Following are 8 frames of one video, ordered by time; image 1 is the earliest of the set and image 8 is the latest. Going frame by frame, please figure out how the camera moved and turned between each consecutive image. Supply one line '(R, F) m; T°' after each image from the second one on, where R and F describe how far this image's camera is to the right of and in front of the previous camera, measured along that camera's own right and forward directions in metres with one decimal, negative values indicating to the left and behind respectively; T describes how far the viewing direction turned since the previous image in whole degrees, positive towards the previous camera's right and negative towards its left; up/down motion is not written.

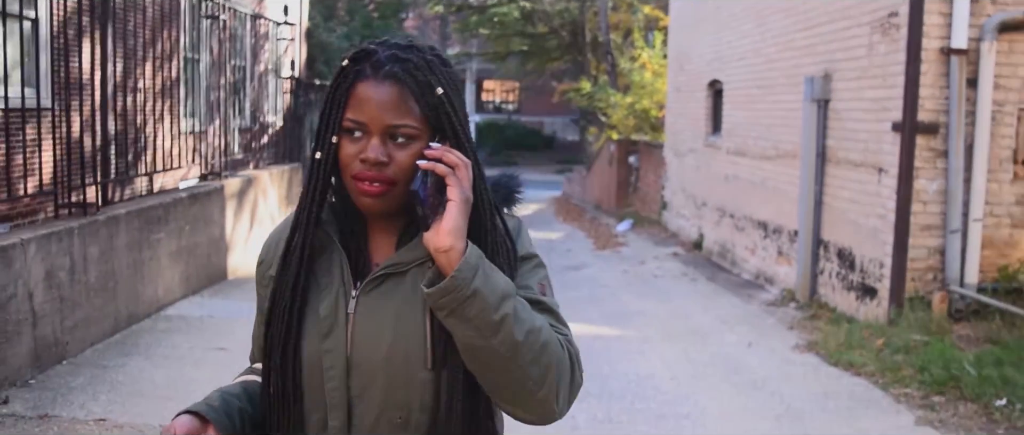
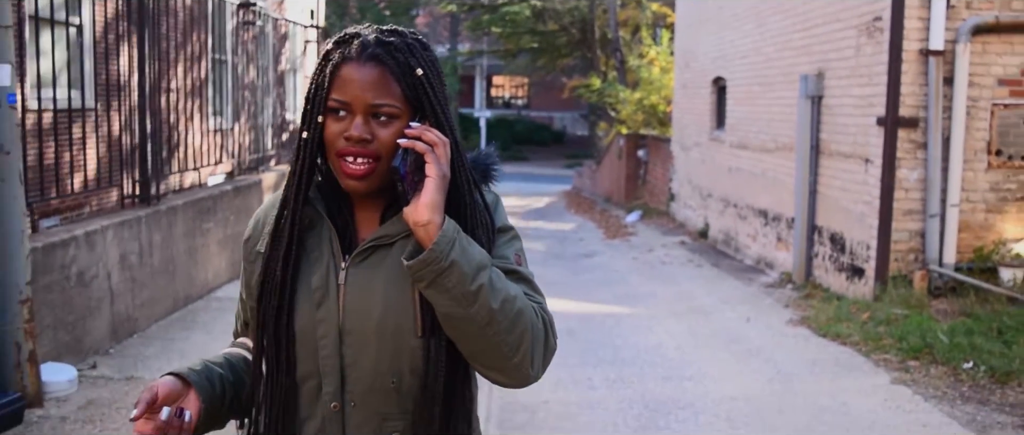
(-0.1, -0.7) m; -1°
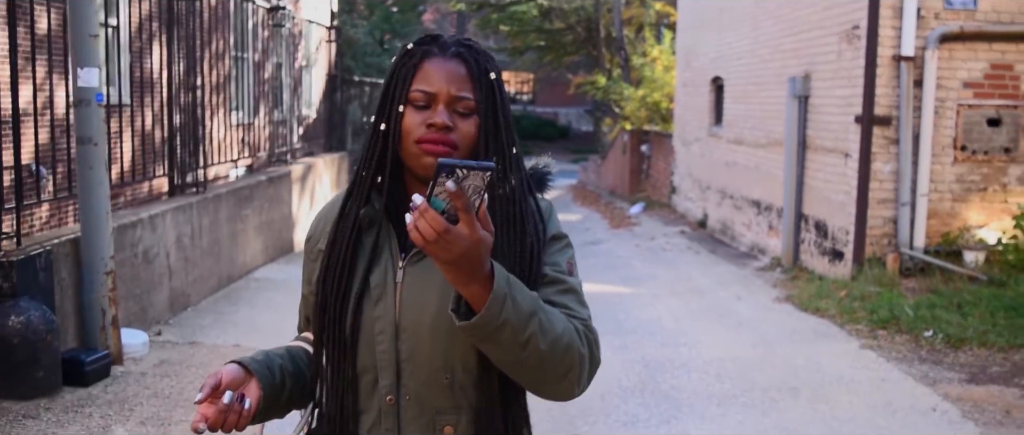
(-0.1, -0.8) m; 0°
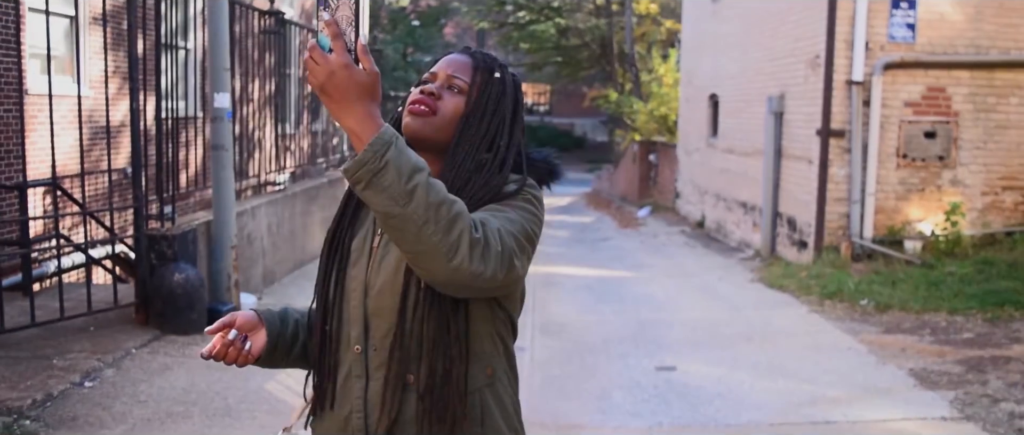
(-0.1, -1.8) m; -1°
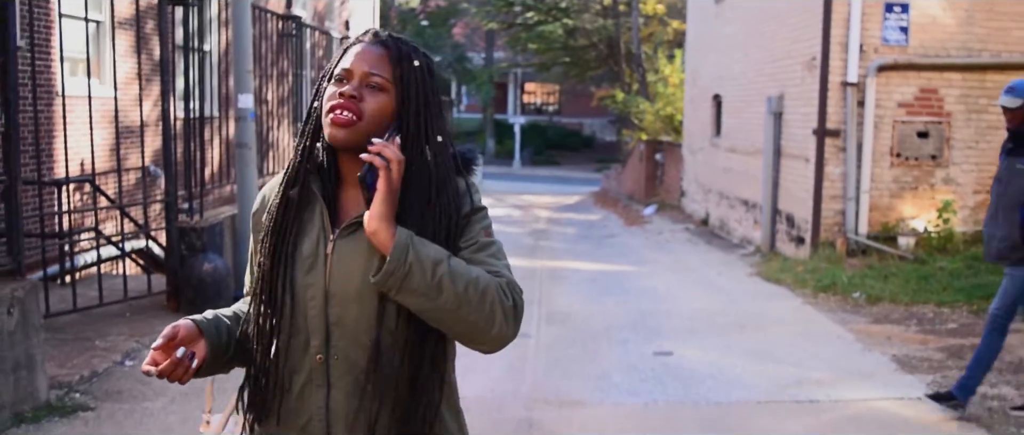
(0.0, -0.4) m; -1°
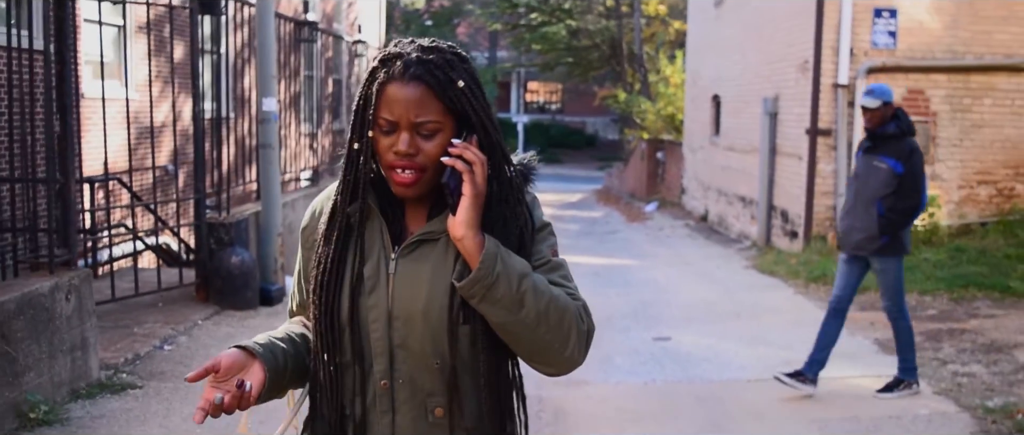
(0.0, -0.5) m; 0°
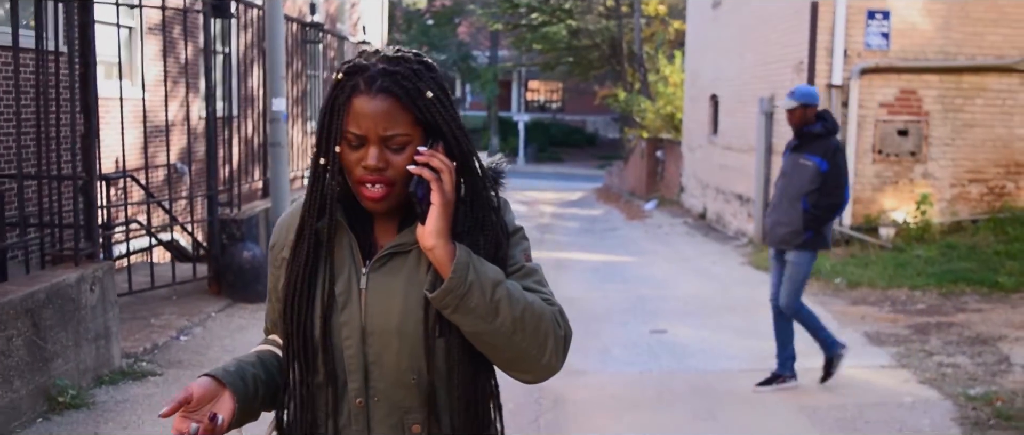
(0.0, -0.3) m; 0°
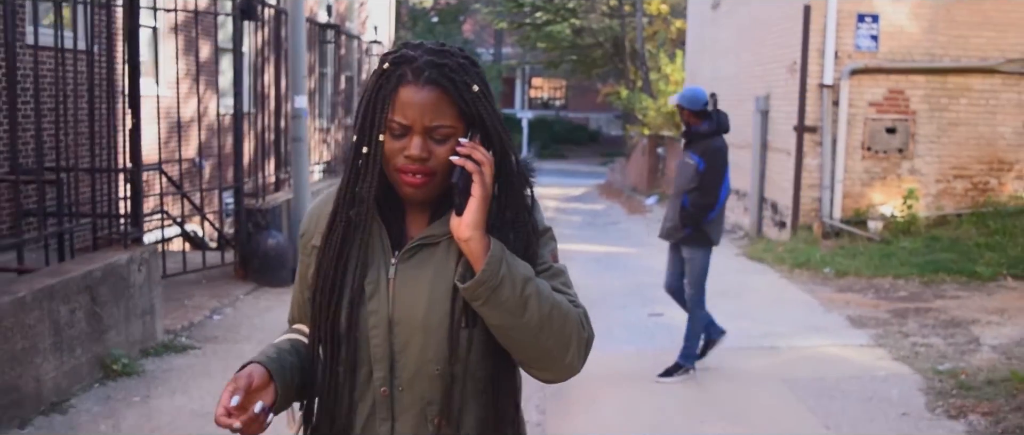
(0.0, -0.6) m; 0°
